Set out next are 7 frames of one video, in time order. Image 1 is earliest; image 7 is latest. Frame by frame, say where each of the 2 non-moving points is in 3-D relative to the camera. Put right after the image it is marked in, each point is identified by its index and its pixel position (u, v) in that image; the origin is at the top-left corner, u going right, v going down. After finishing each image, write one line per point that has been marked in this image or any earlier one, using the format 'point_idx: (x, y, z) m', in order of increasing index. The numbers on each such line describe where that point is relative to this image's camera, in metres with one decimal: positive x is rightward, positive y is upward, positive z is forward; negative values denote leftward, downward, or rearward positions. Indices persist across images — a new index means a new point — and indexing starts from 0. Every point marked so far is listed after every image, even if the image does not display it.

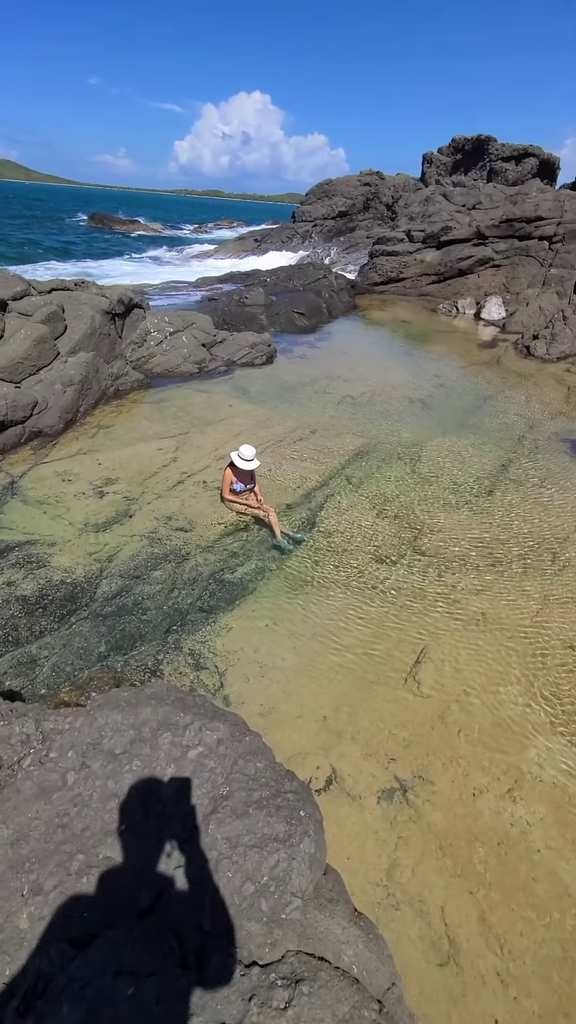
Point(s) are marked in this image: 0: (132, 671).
0: (-1.9, -1.9, +5.9) m
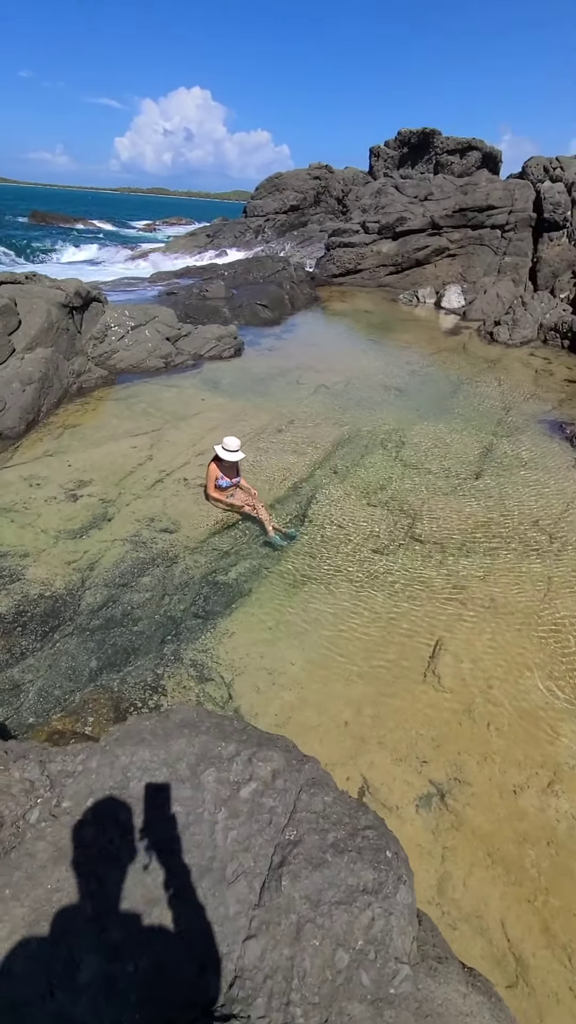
0: (-1.7, -1.9, +5.3) m
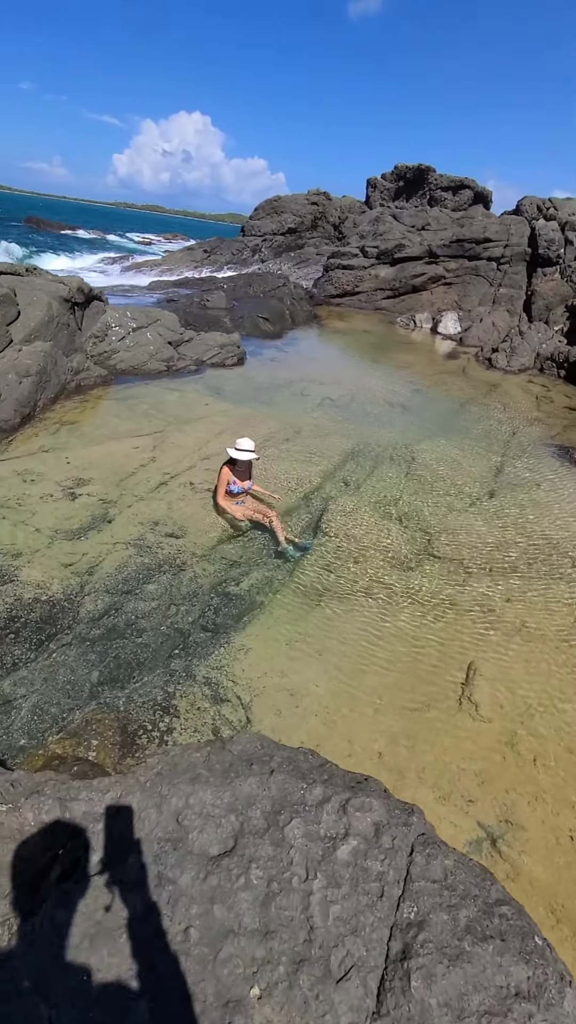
0: (-1.4, -1.9, +4.7) m
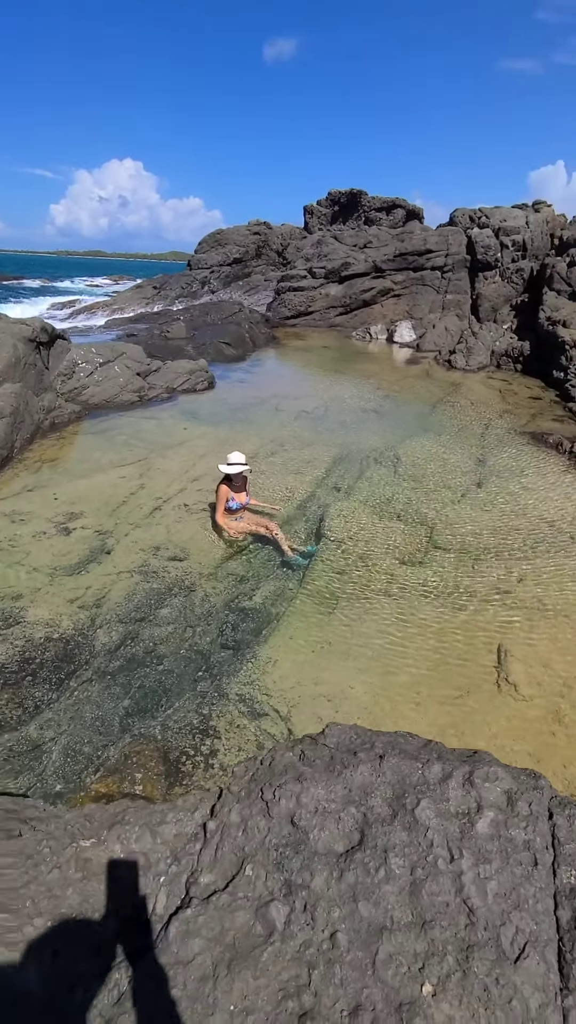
0: (-1.0, -2.0, +4.4) m
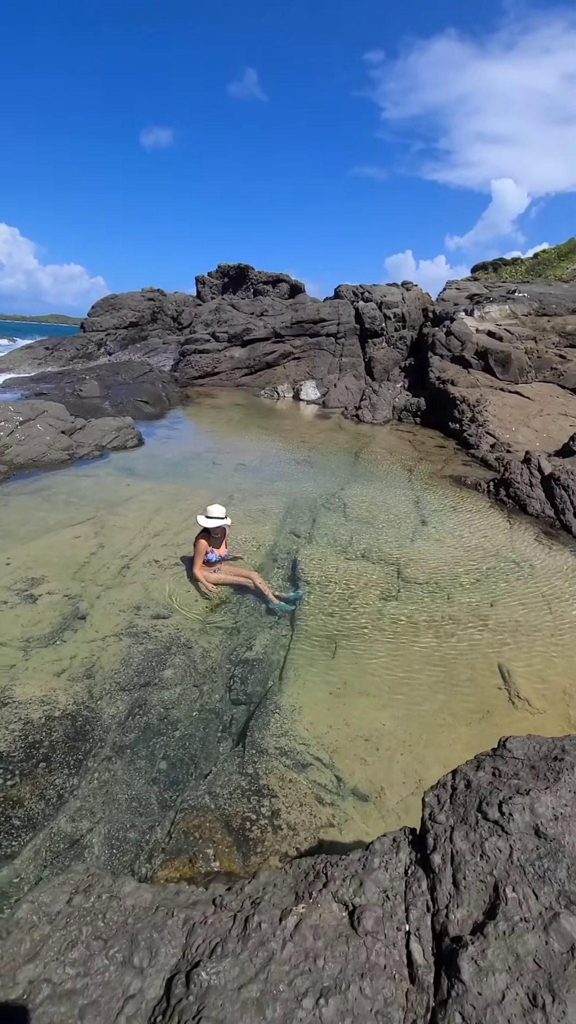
0: (-0.5, -2.4, +4.1) m
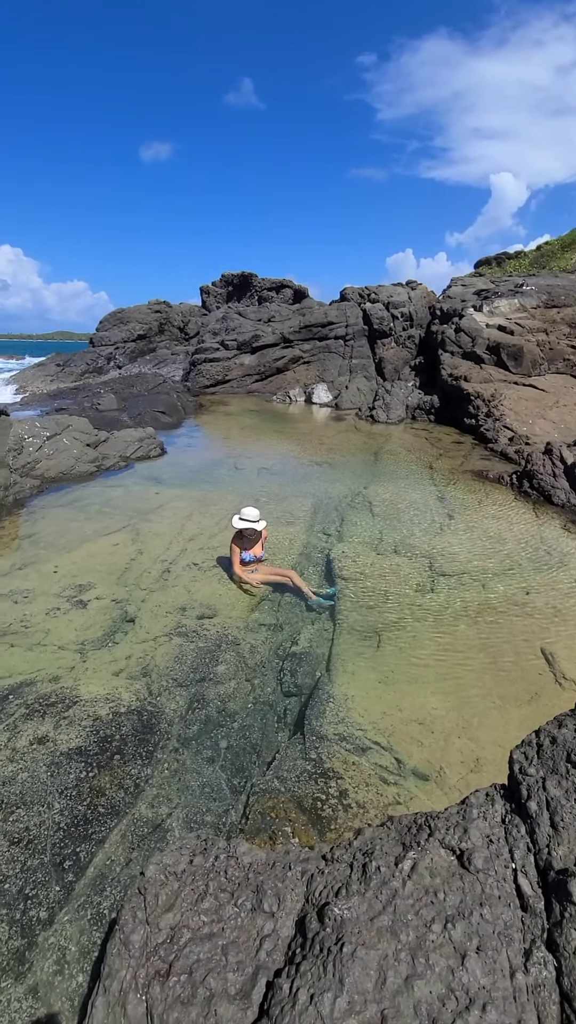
0: (+0.1, -2.4, +4.3) m
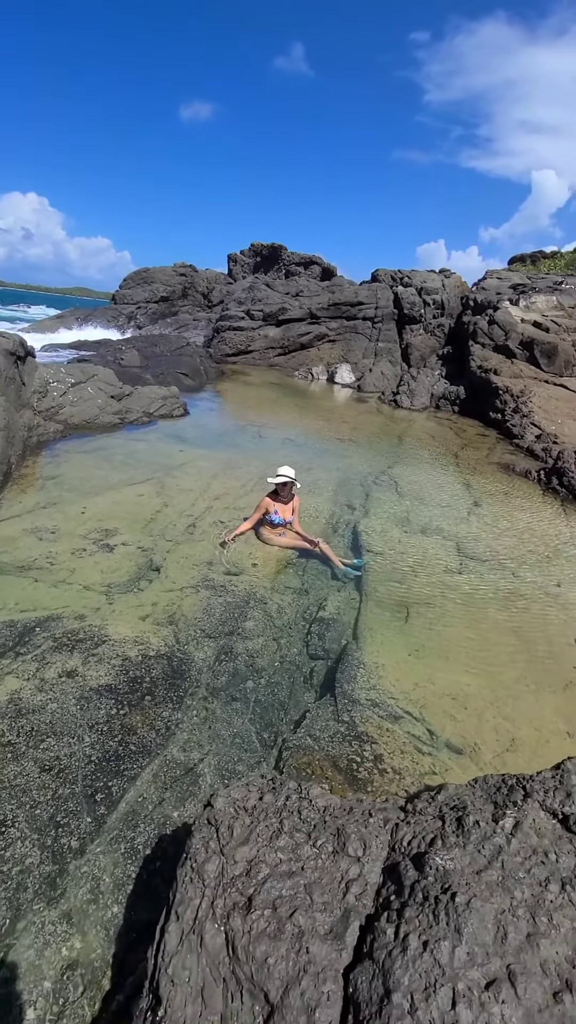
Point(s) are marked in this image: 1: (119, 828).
0: (+0.4, -2.0, +4.2) m
1: (-1.2, -2.2, +3.3) m
